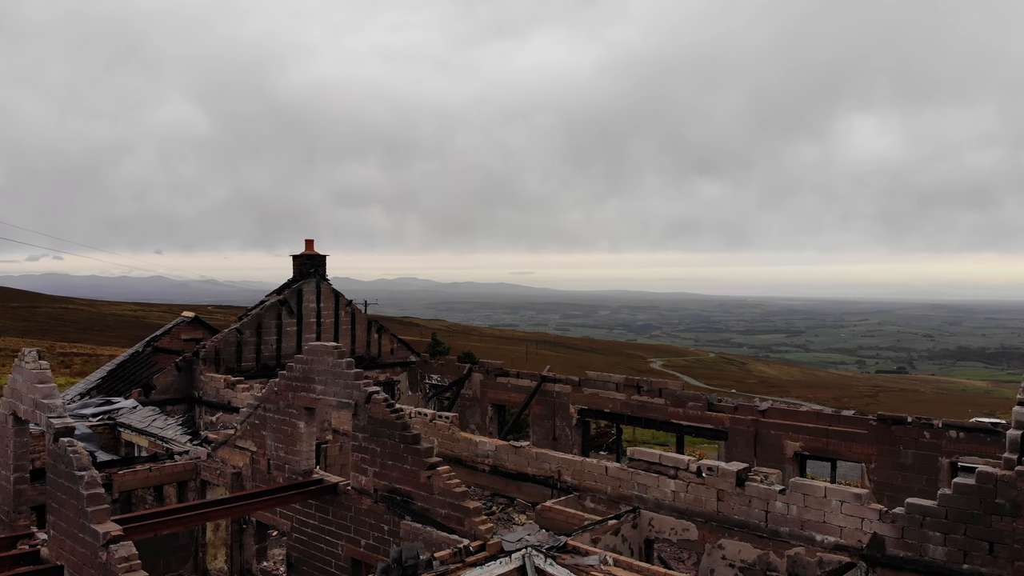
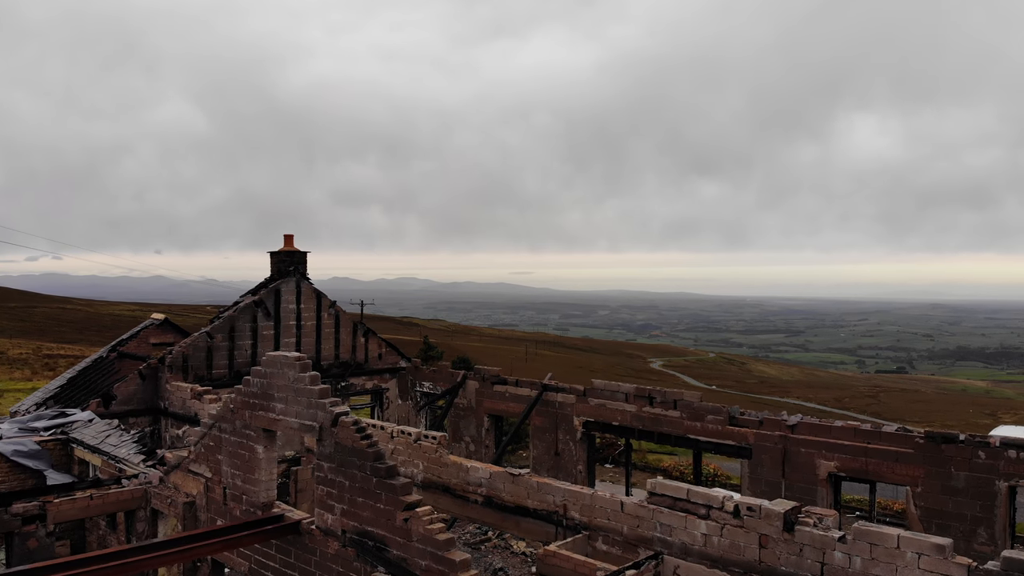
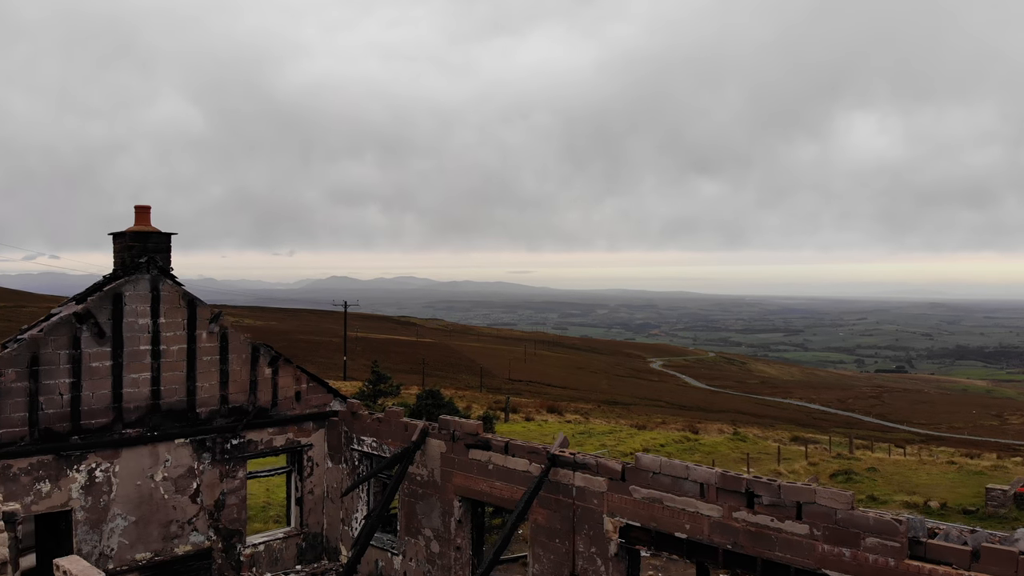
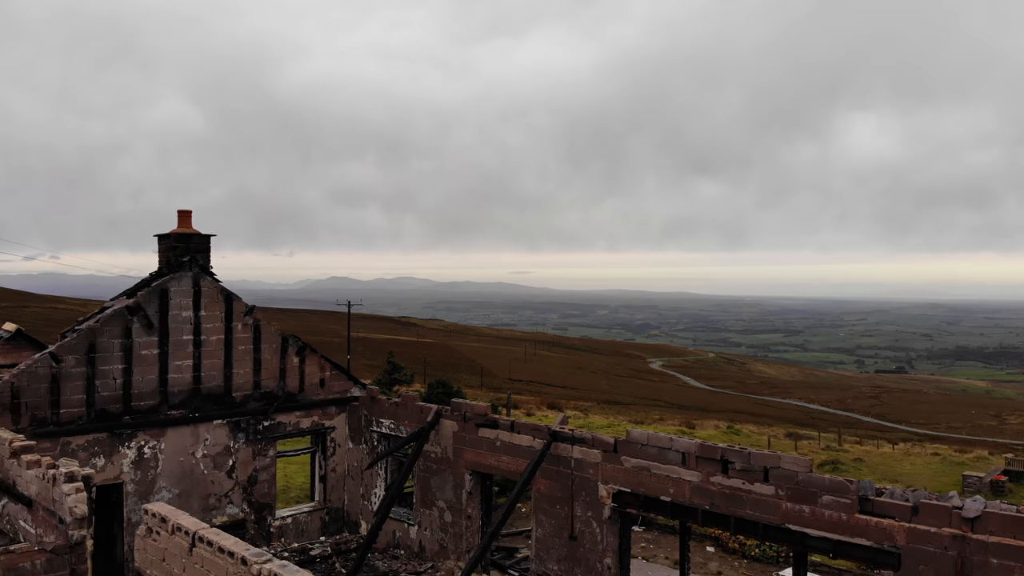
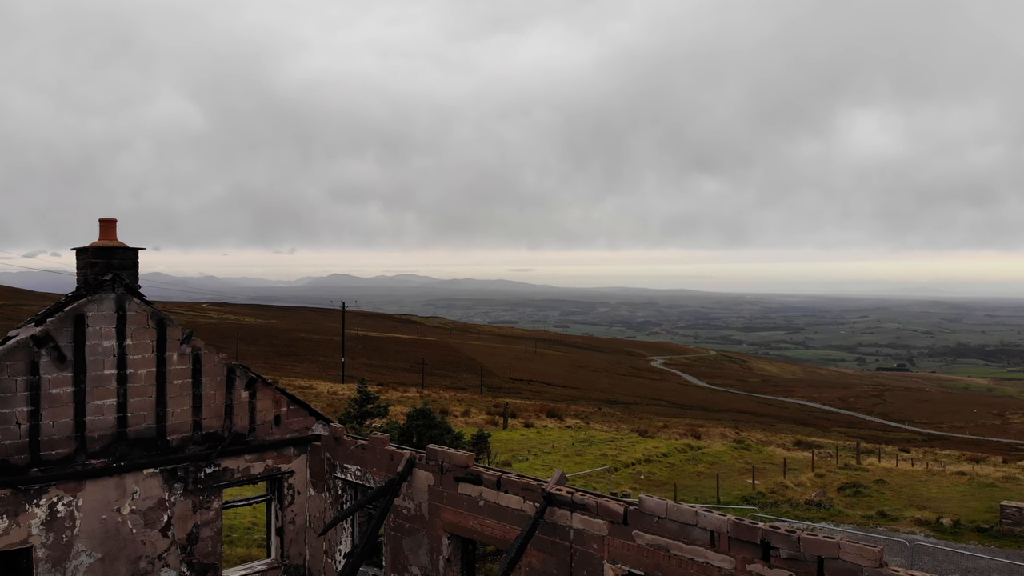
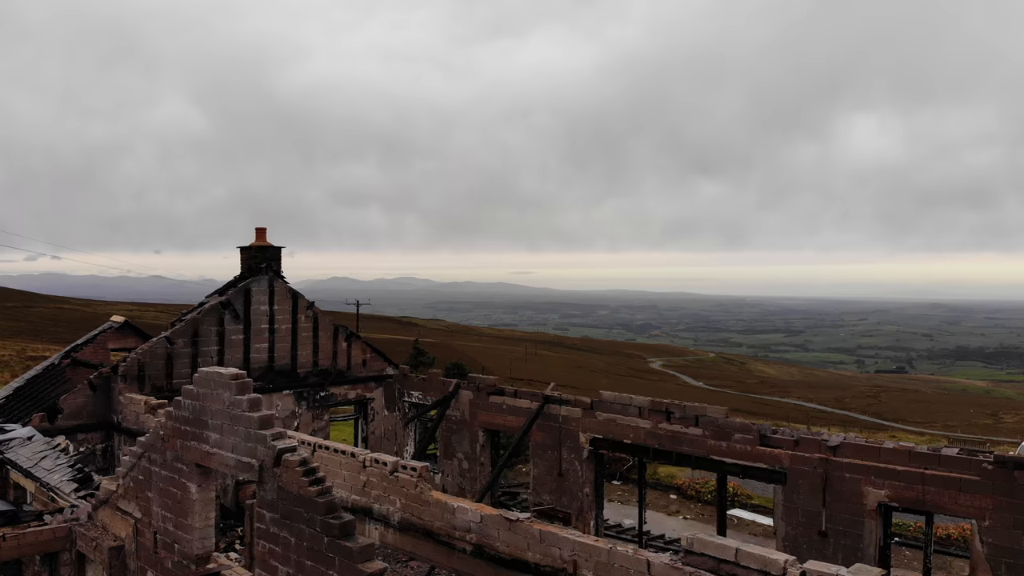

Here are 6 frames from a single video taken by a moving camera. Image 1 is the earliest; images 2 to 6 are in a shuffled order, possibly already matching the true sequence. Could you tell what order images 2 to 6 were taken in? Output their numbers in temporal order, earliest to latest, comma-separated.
2, 6, 4, 3, 5
